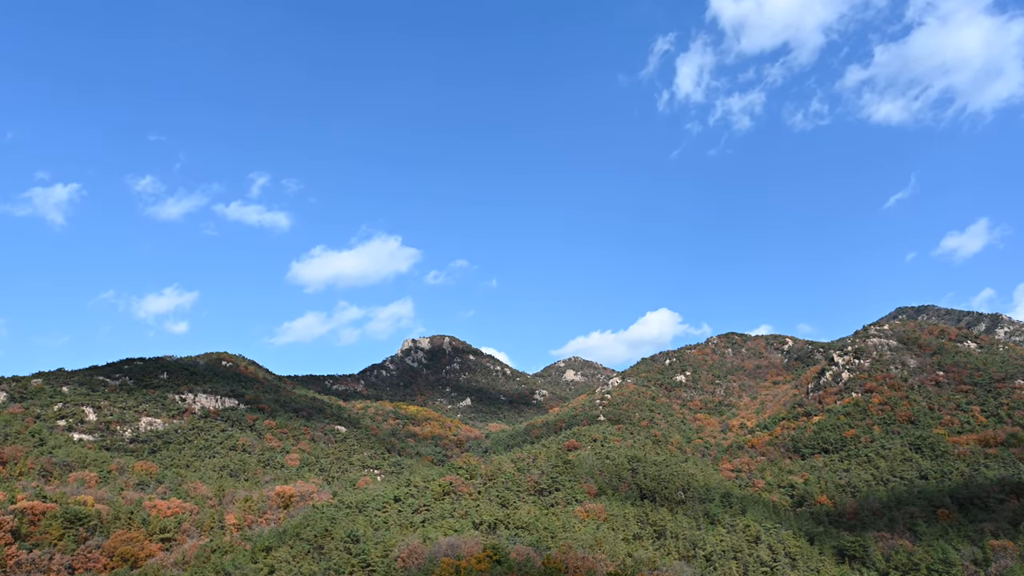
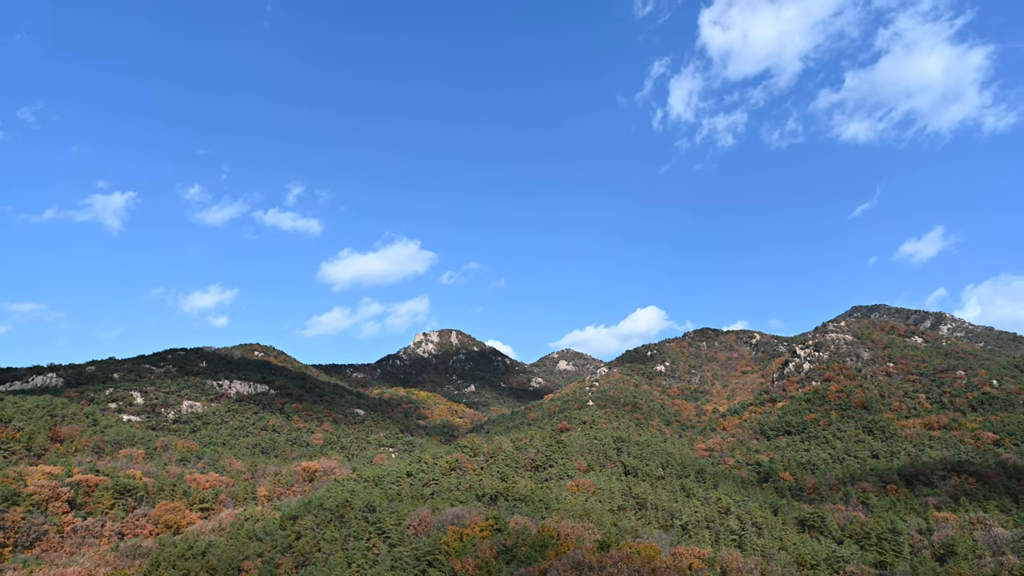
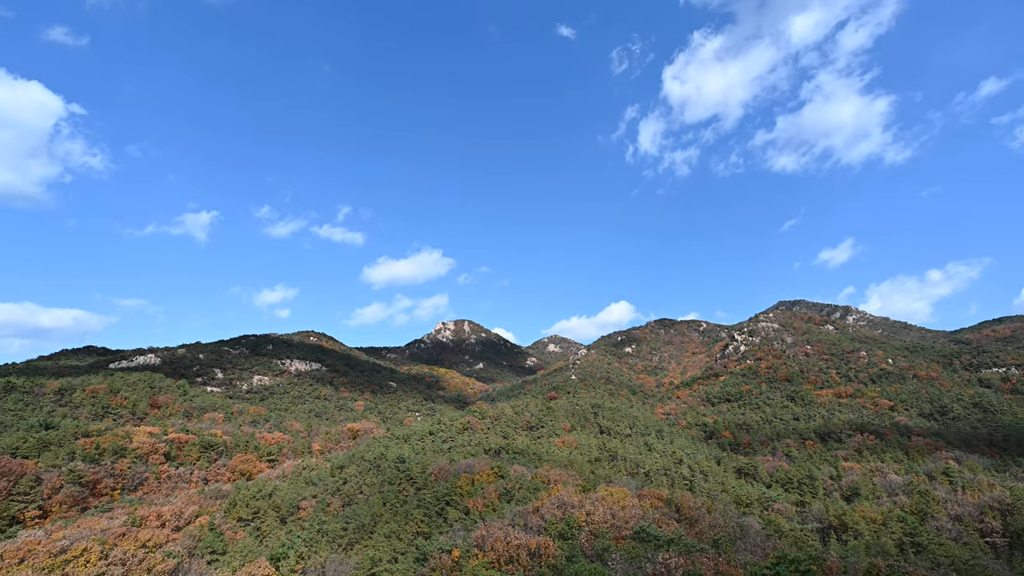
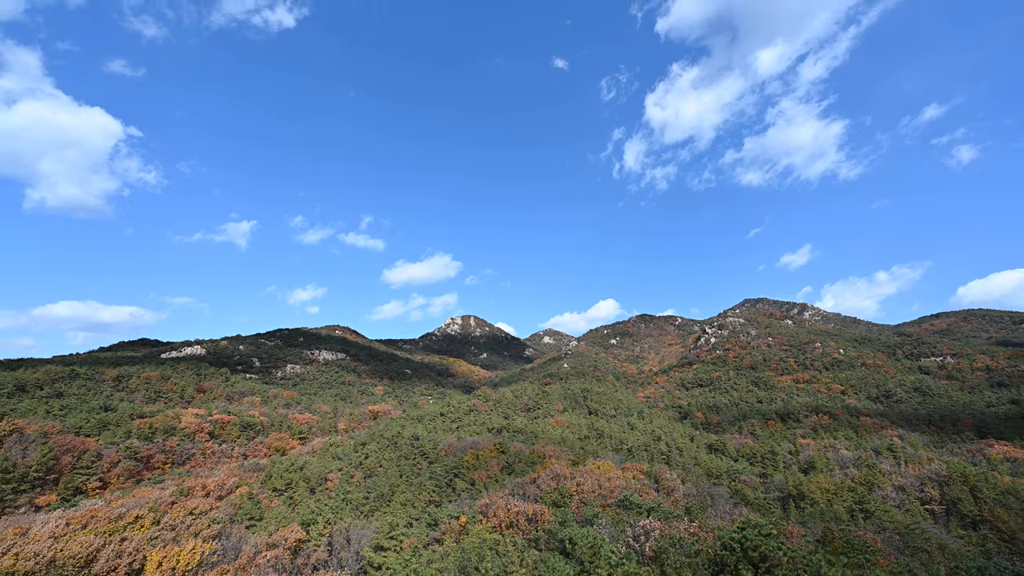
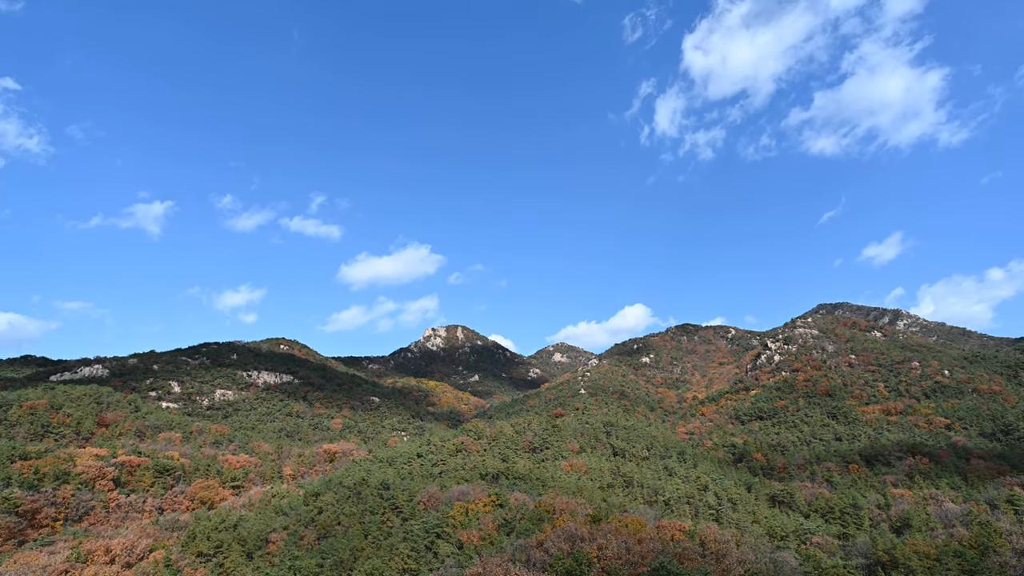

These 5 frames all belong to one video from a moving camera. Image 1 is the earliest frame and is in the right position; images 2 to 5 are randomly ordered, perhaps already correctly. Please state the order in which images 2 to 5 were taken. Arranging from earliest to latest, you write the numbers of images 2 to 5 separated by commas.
2, 5, 3, 4
